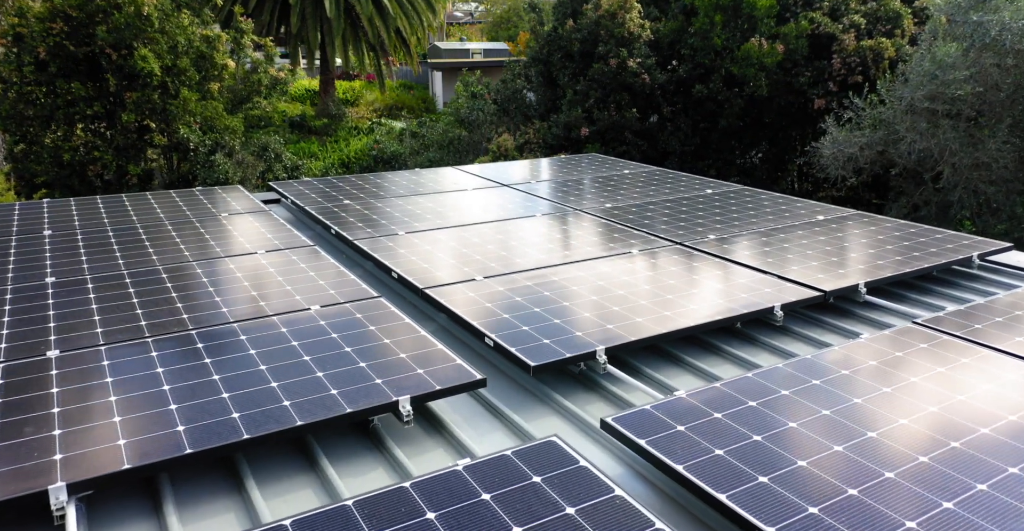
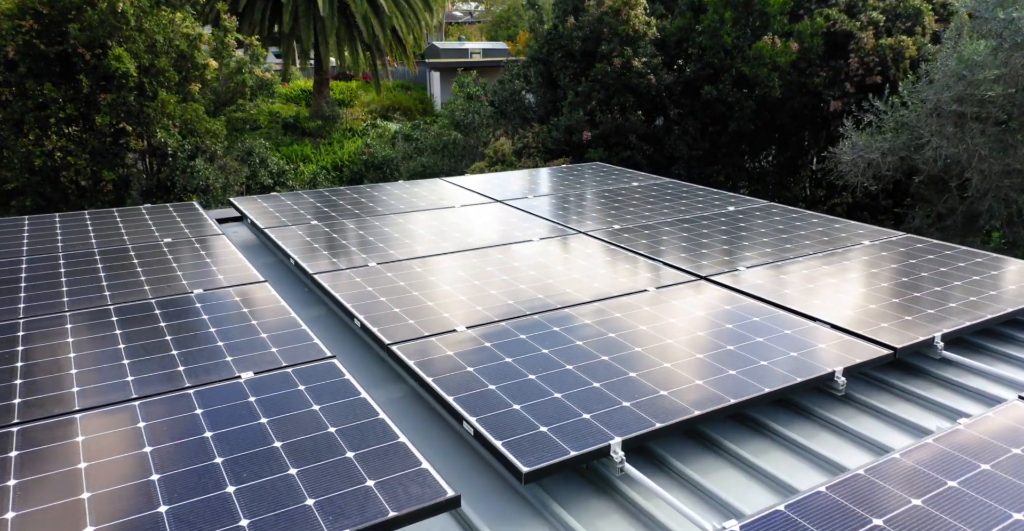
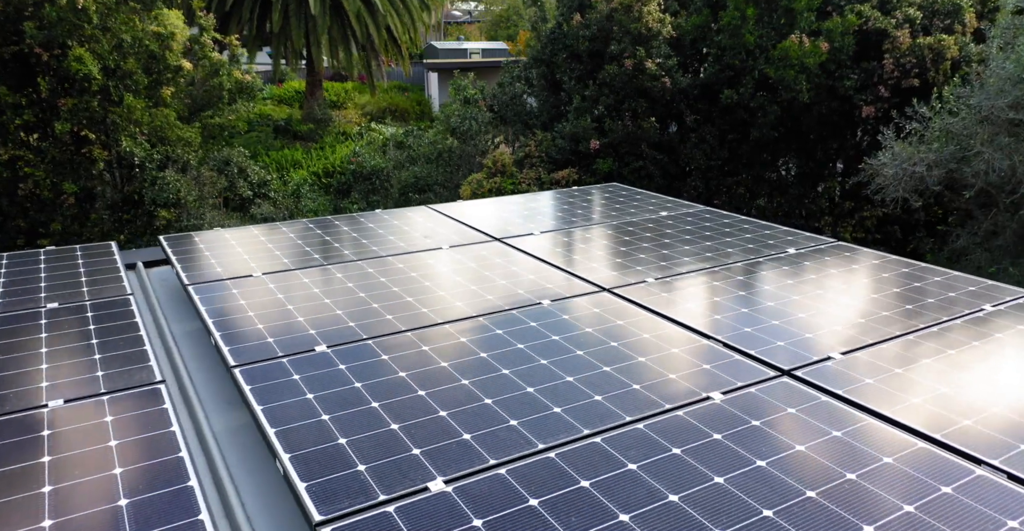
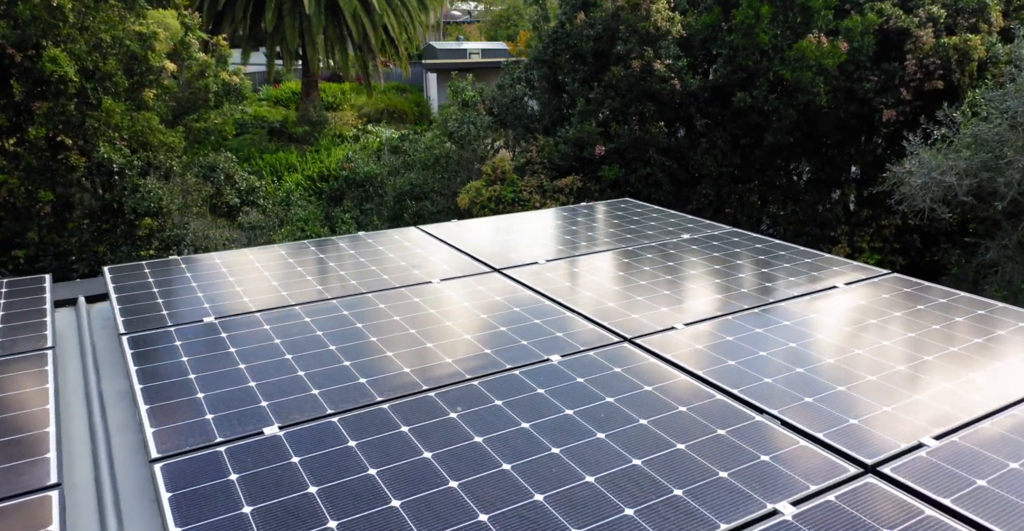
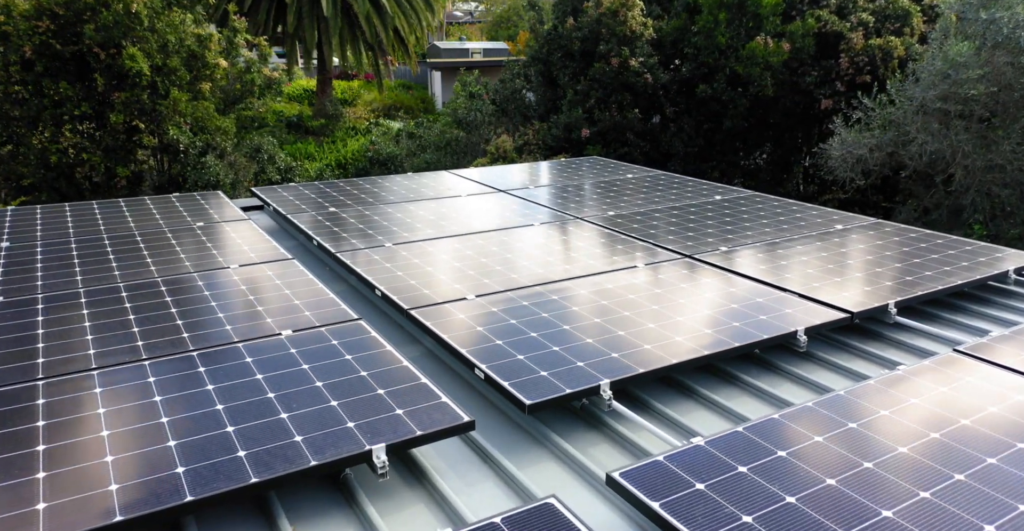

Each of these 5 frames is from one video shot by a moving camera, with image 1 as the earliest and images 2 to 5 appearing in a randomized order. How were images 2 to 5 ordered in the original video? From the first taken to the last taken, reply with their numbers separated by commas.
5, 2, 3, 4
